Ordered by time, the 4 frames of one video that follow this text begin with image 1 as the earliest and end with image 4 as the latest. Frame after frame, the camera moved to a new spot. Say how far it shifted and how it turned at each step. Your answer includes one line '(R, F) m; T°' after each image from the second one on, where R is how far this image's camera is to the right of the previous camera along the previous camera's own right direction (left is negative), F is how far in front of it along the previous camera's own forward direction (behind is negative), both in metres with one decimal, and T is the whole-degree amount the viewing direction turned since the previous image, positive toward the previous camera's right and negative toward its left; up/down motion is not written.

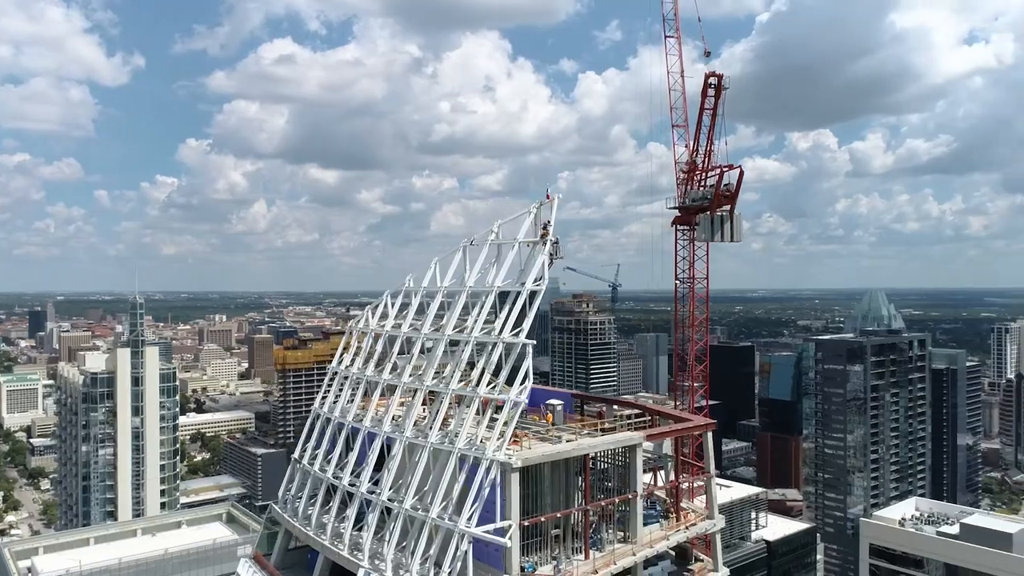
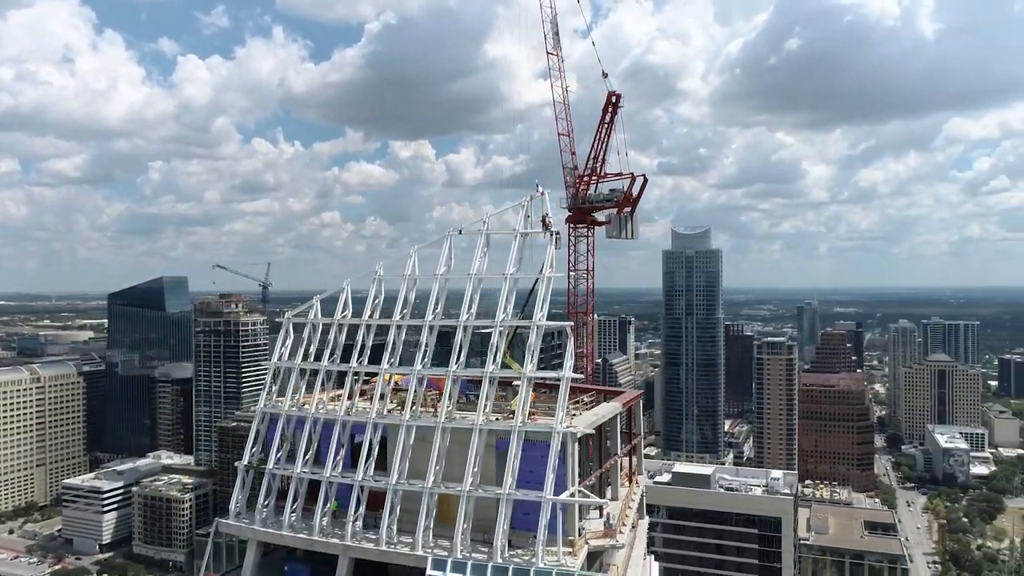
(-7.6, +1.0) m; +29°
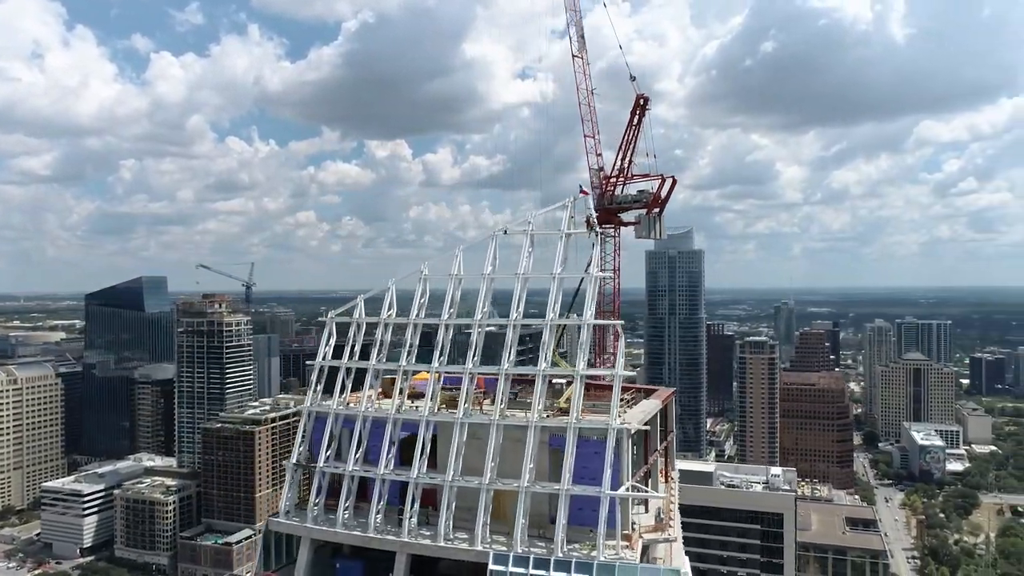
(-1.4, -0.2) m; +2°
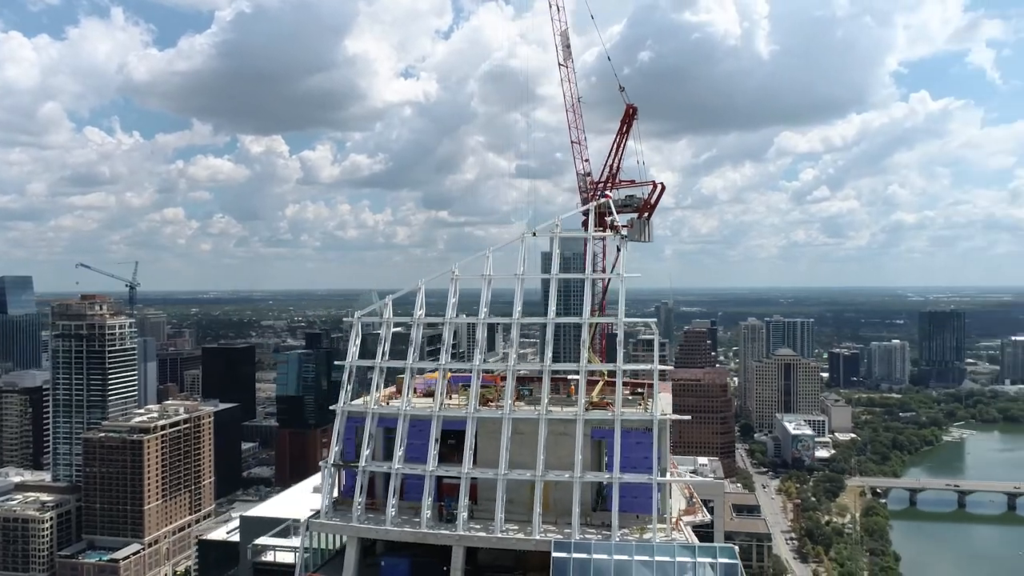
(-3.2, -0.4) m; +9°
